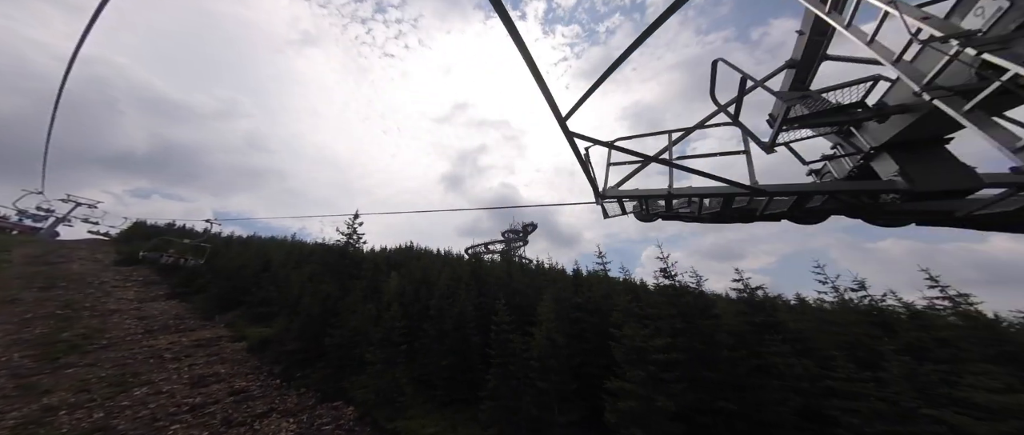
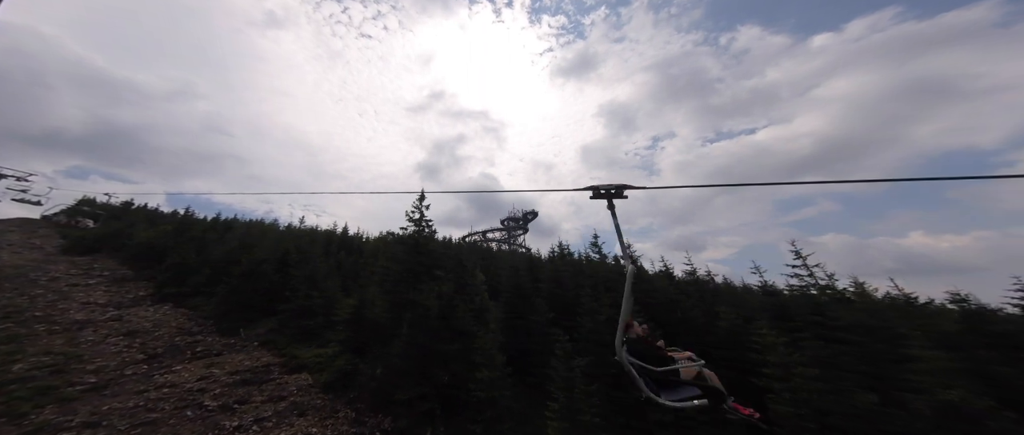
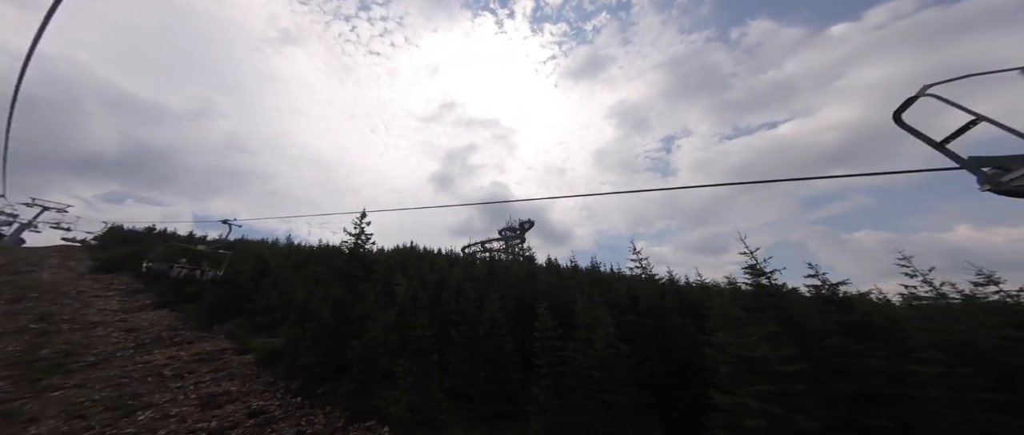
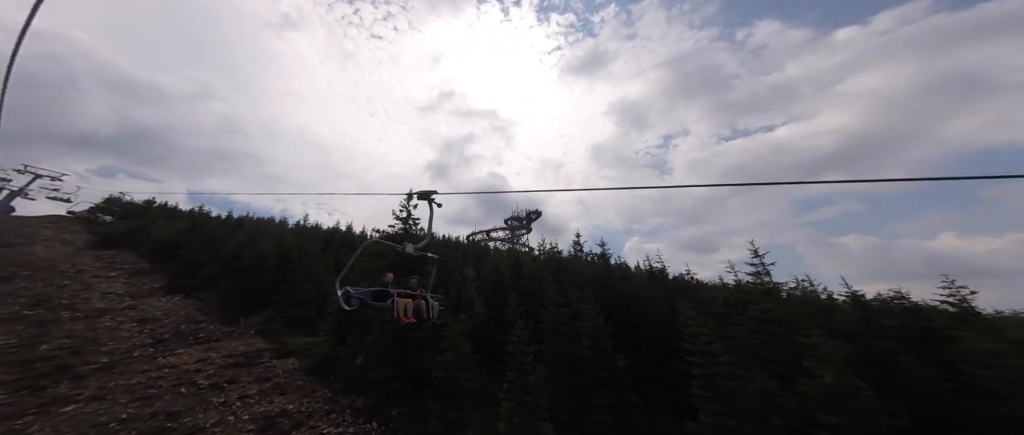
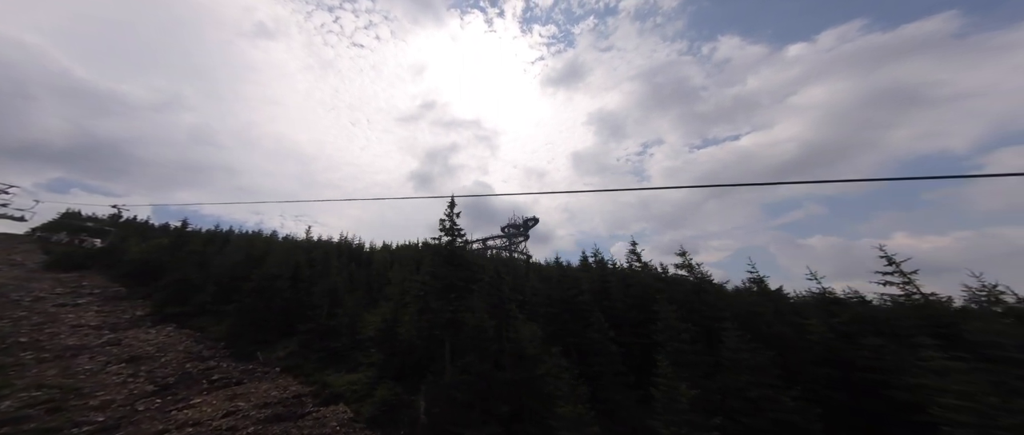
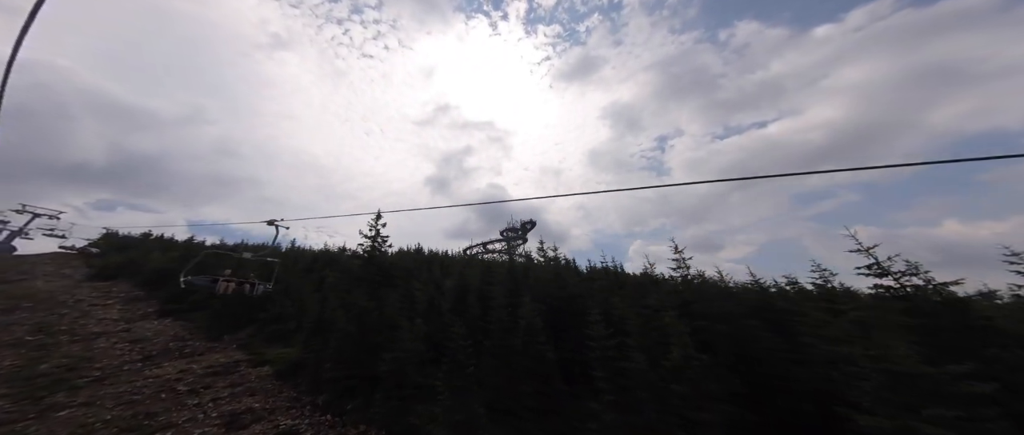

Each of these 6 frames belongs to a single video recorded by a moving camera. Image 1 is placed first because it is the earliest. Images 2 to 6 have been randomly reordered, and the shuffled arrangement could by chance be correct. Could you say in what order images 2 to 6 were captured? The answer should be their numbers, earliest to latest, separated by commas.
3, 6, 4, 2, 5
